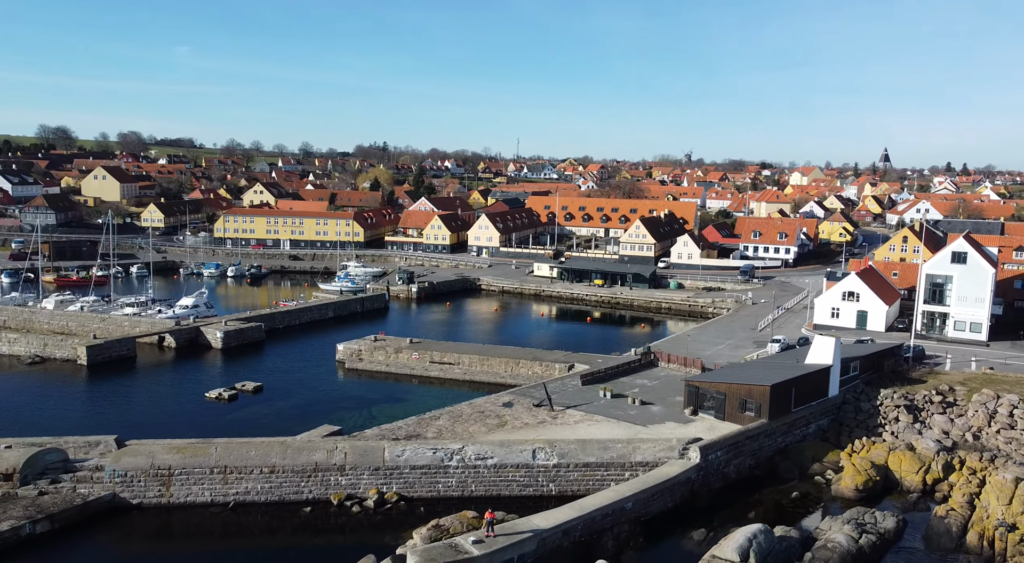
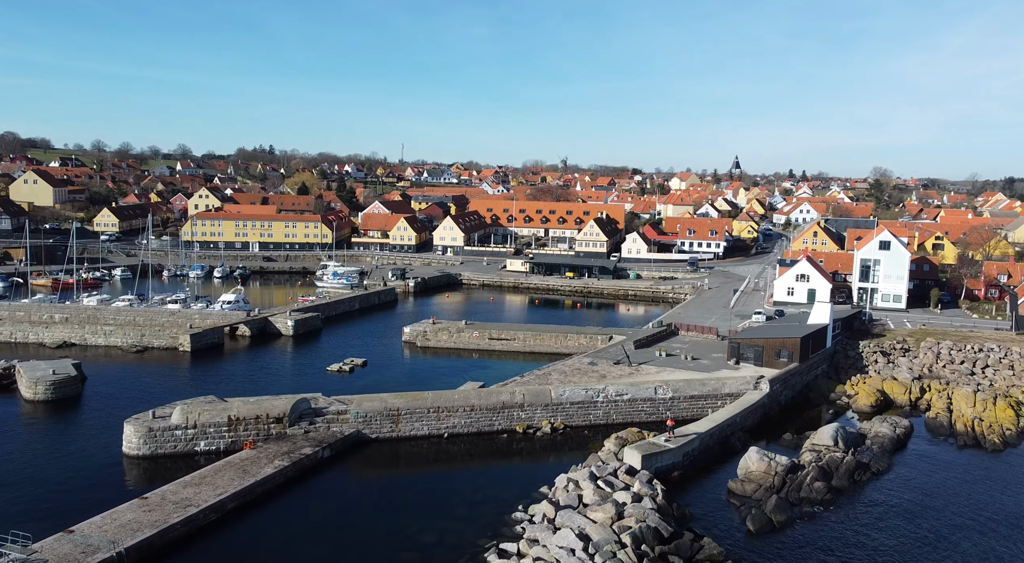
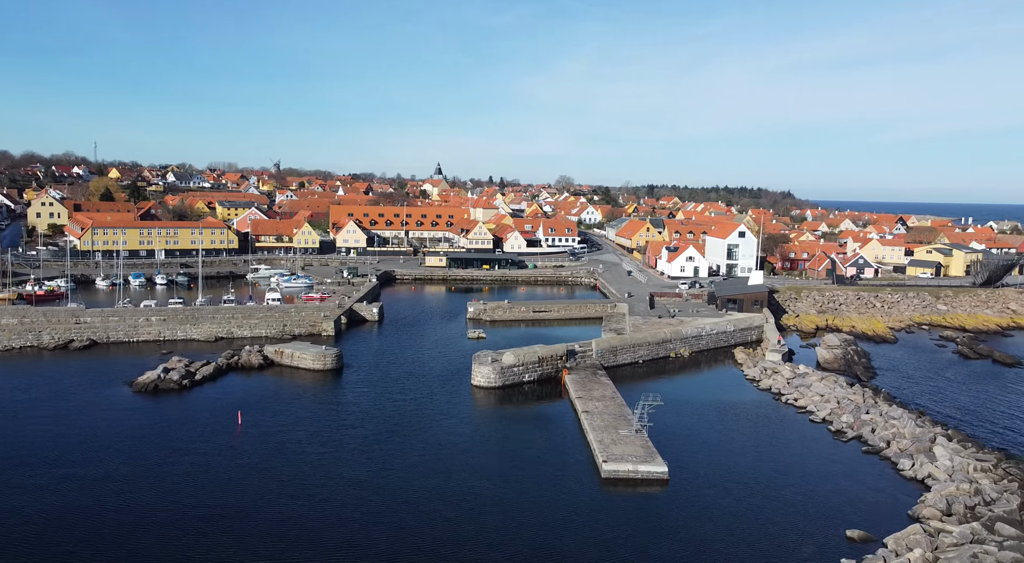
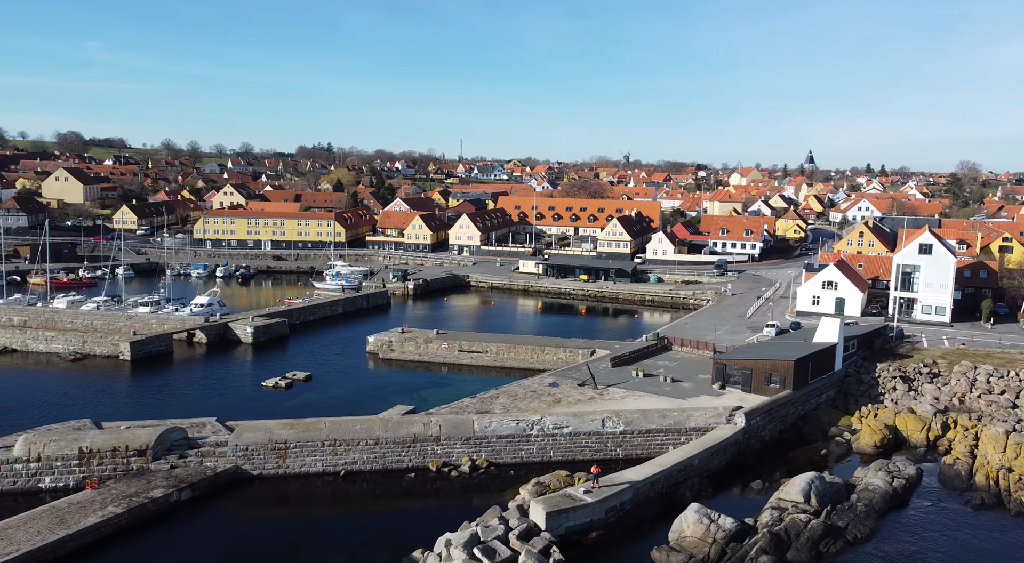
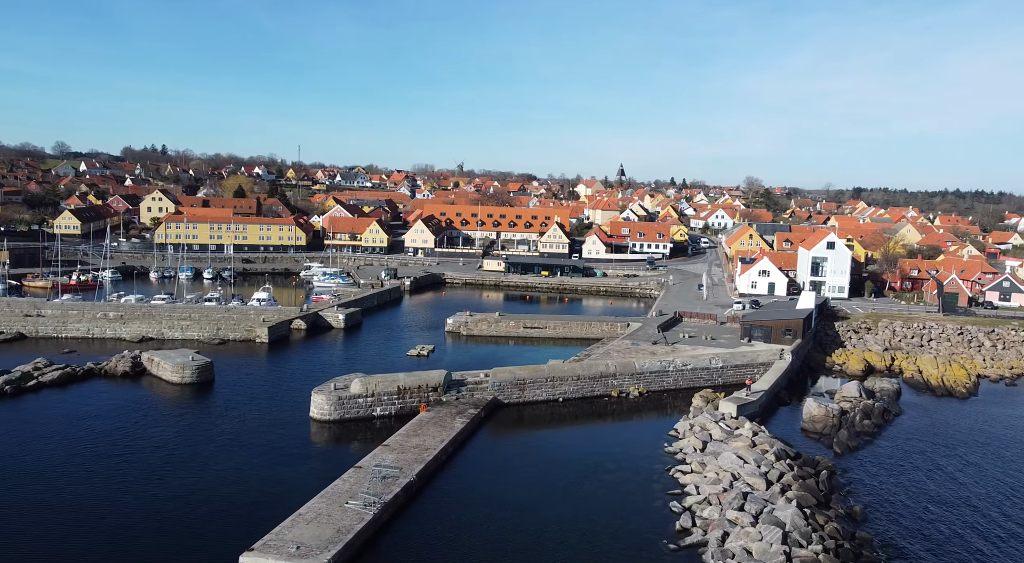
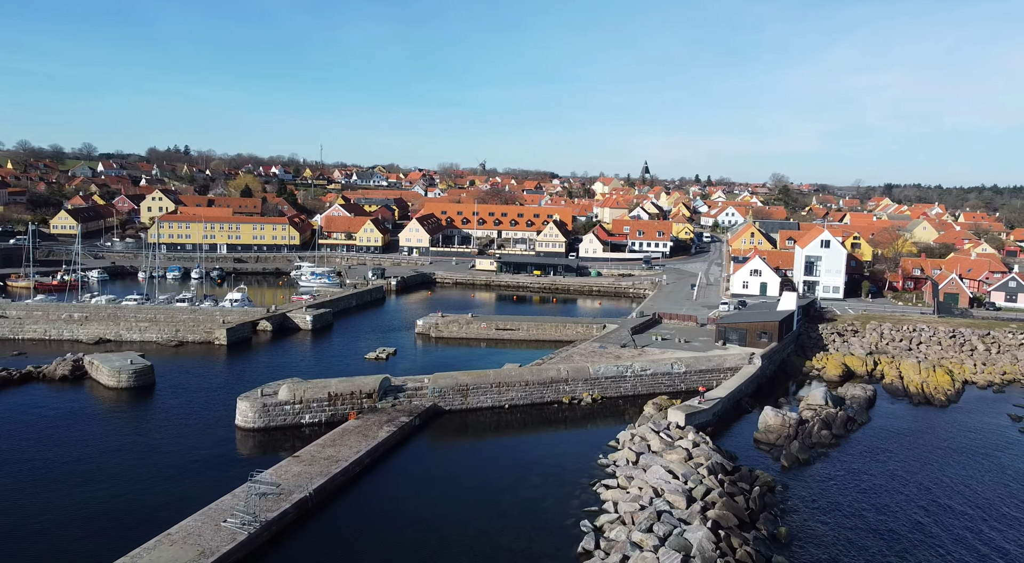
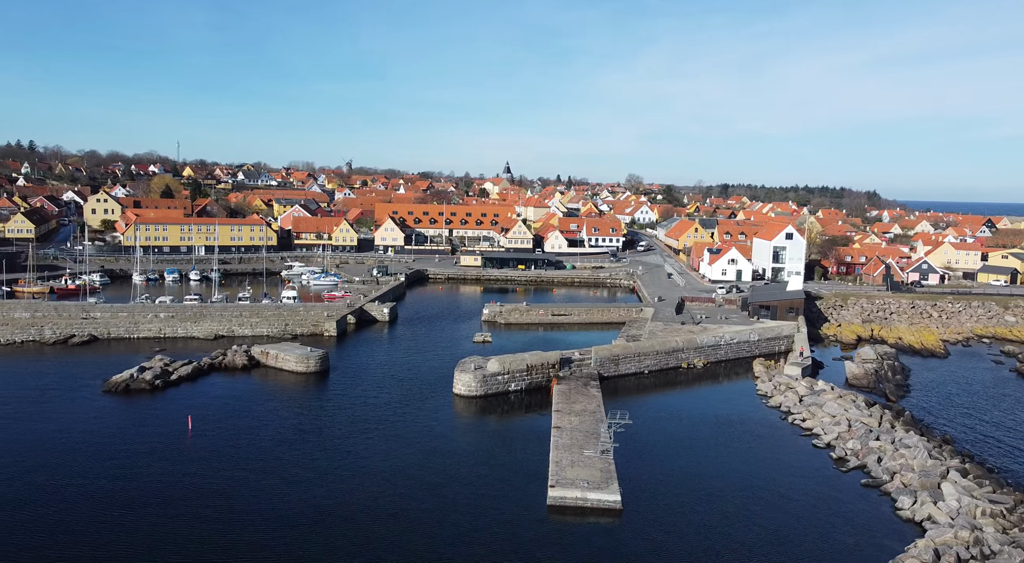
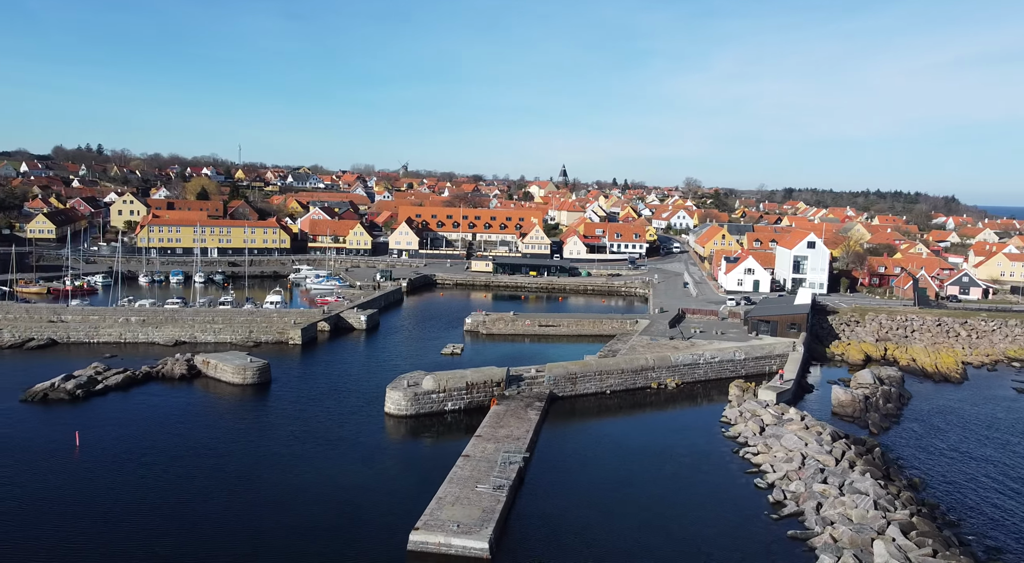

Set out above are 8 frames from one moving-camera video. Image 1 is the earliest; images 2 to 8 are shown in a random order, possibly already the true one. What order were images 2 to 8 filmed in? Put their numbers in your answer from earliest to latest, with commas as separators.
4, 2, 6, 5, 8, 7, 3
